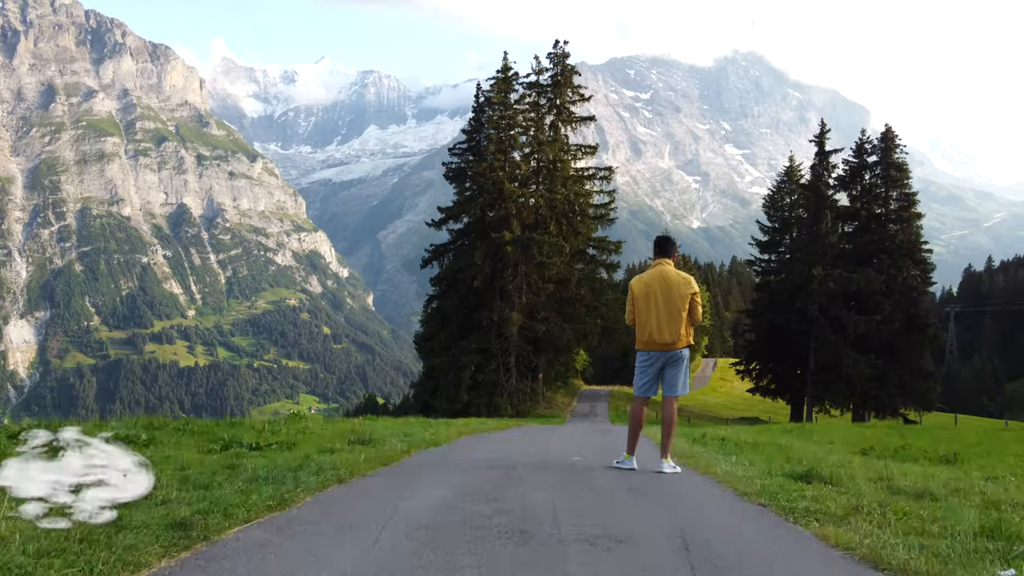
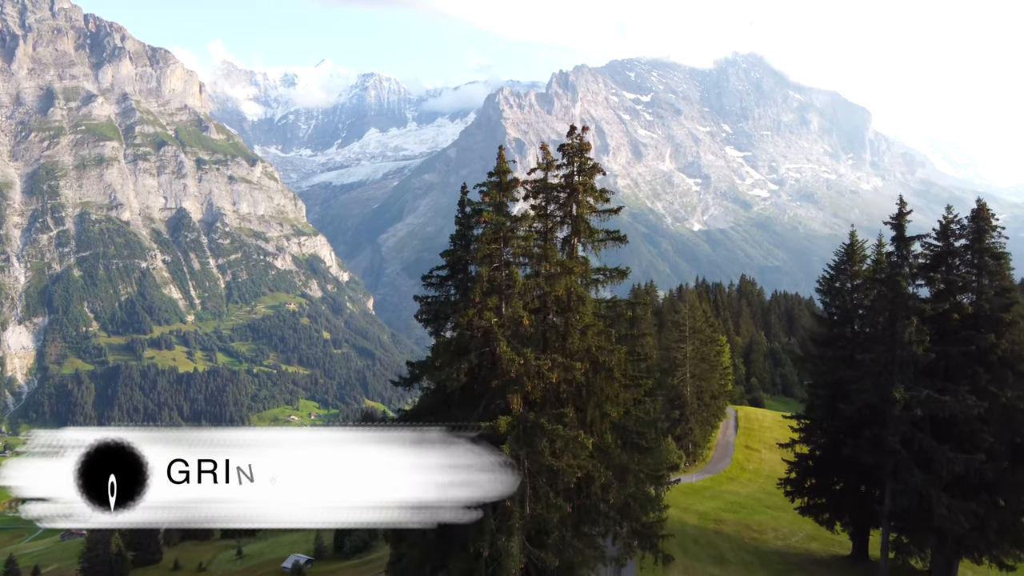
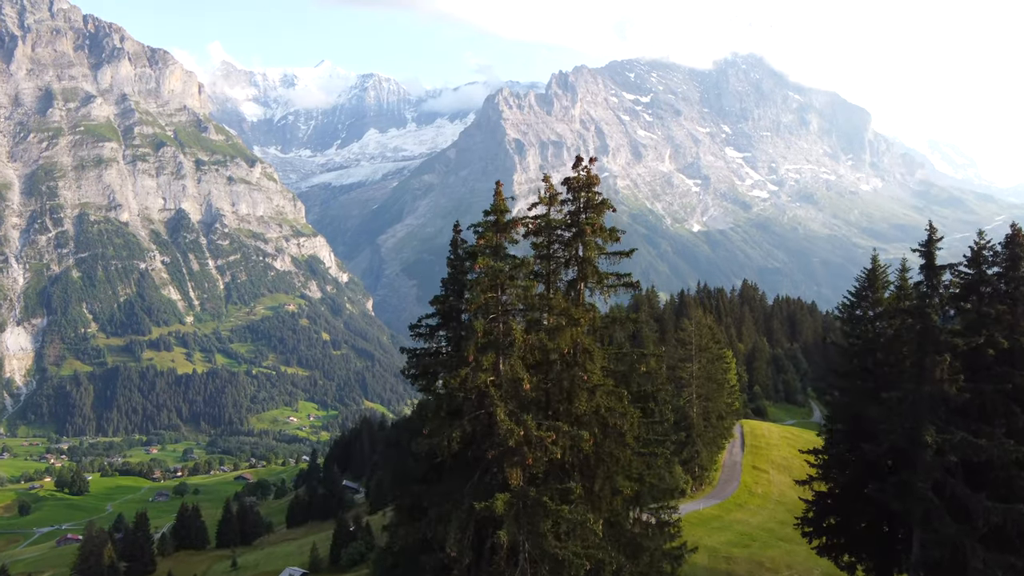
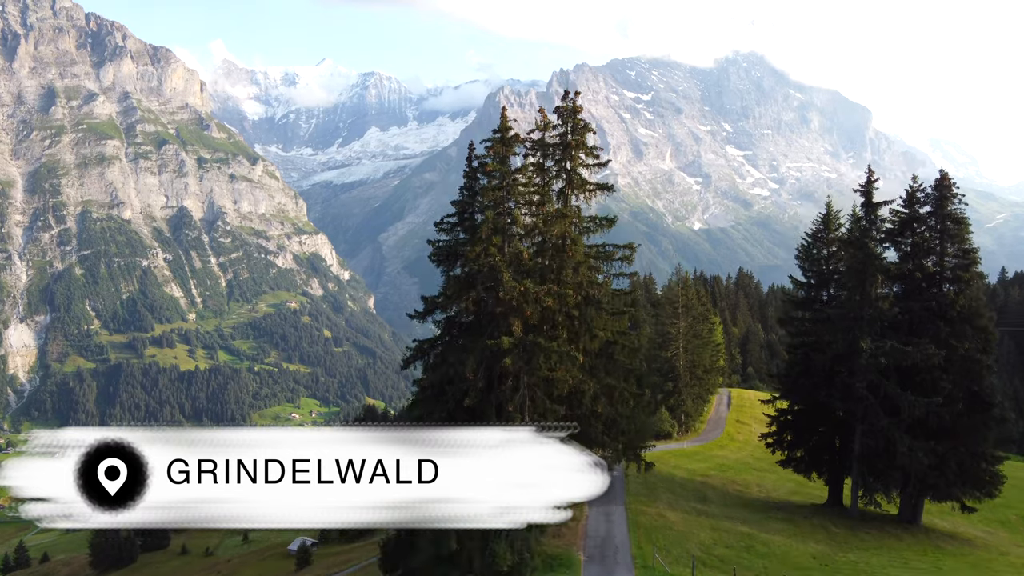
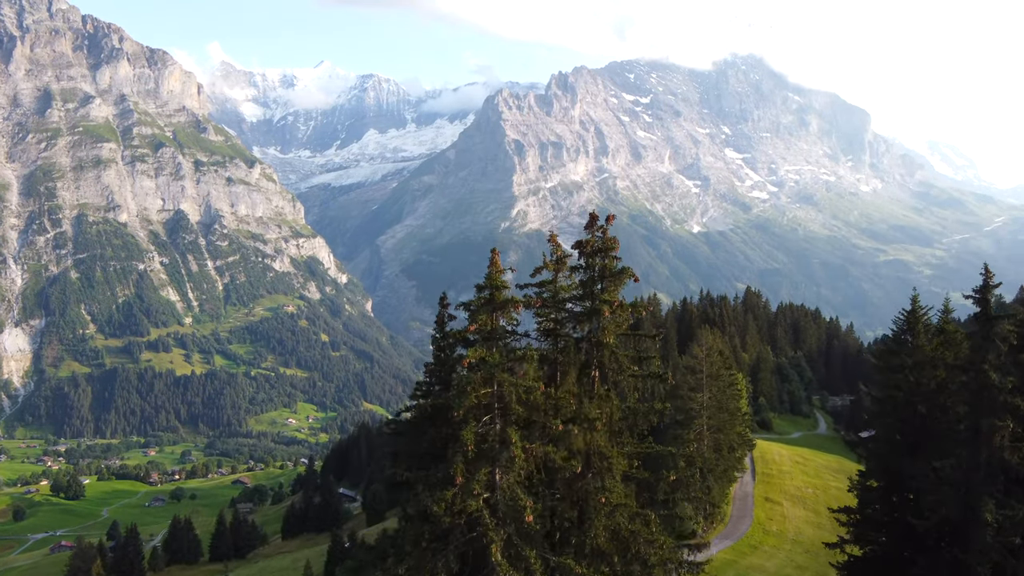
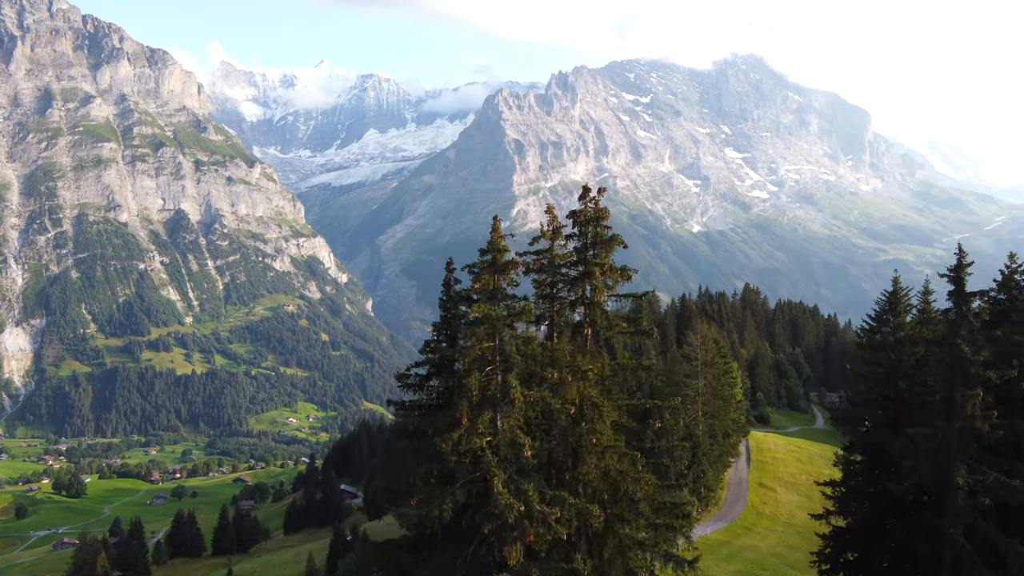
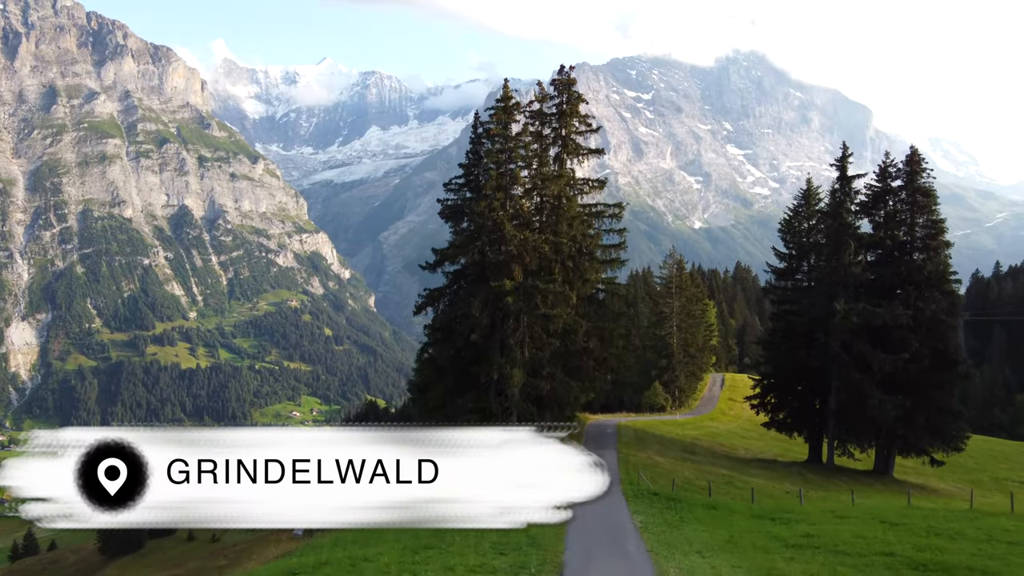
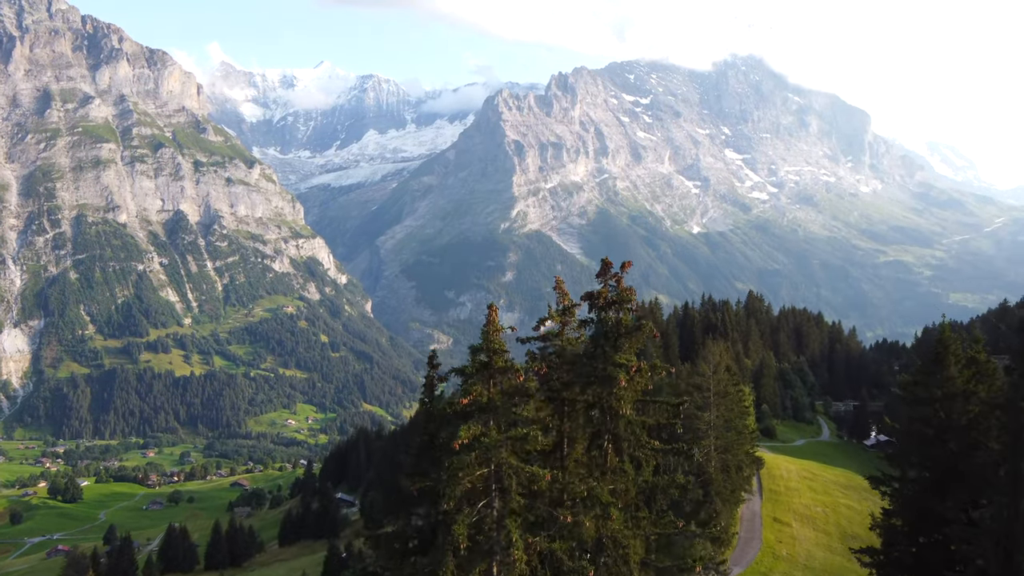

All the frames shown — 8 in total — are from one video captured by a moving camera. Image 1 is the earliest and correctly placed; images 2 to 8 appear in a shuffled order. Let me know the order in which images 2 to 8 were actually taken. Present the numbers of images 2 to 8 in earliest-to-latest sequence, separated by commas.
7, 4, 2, 3, 6, 5, 8
